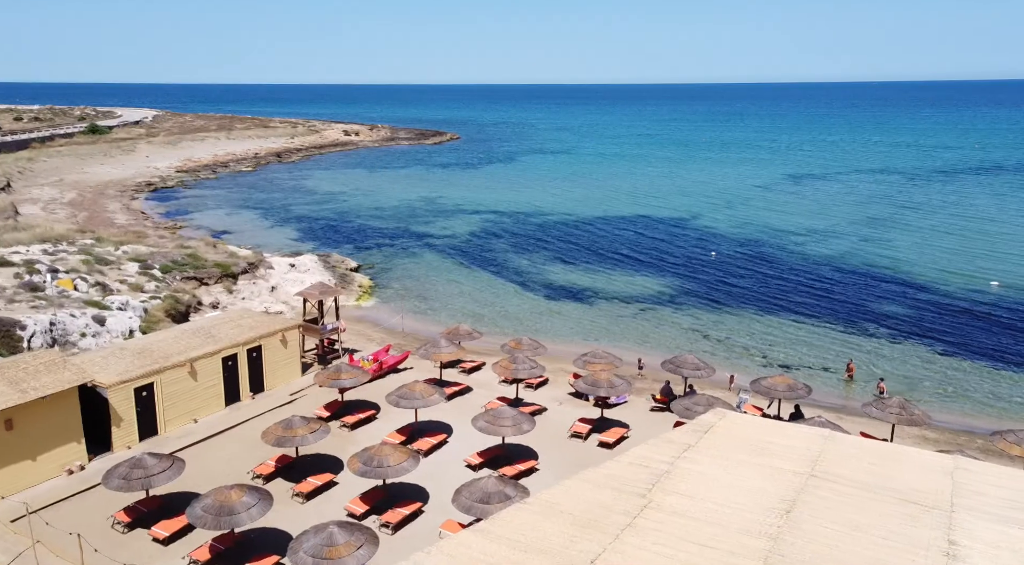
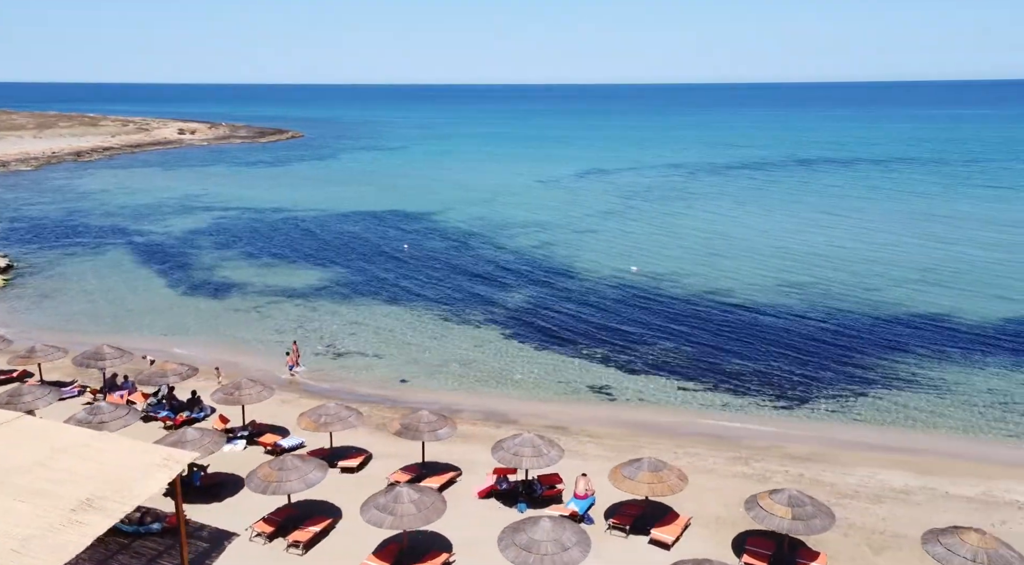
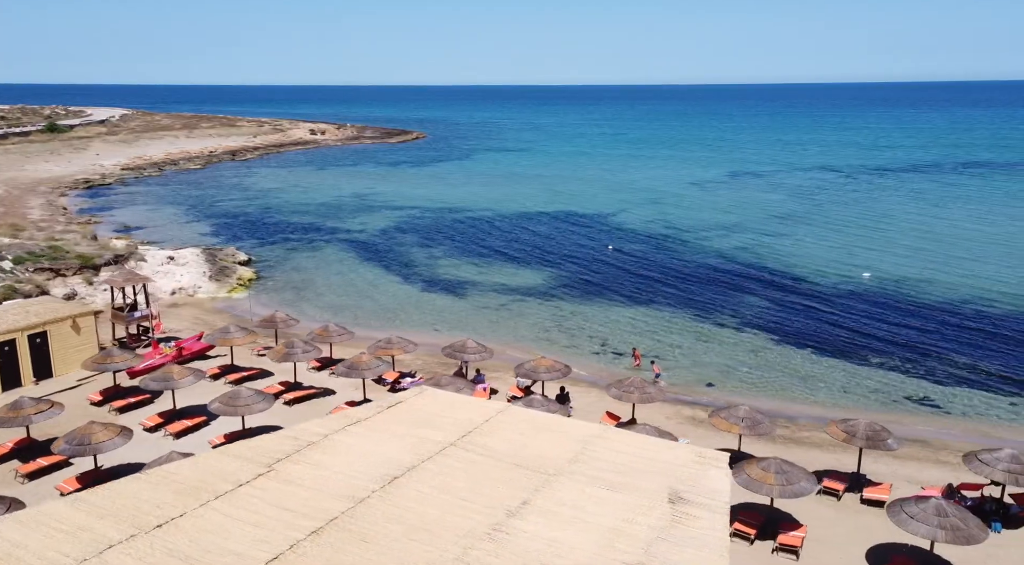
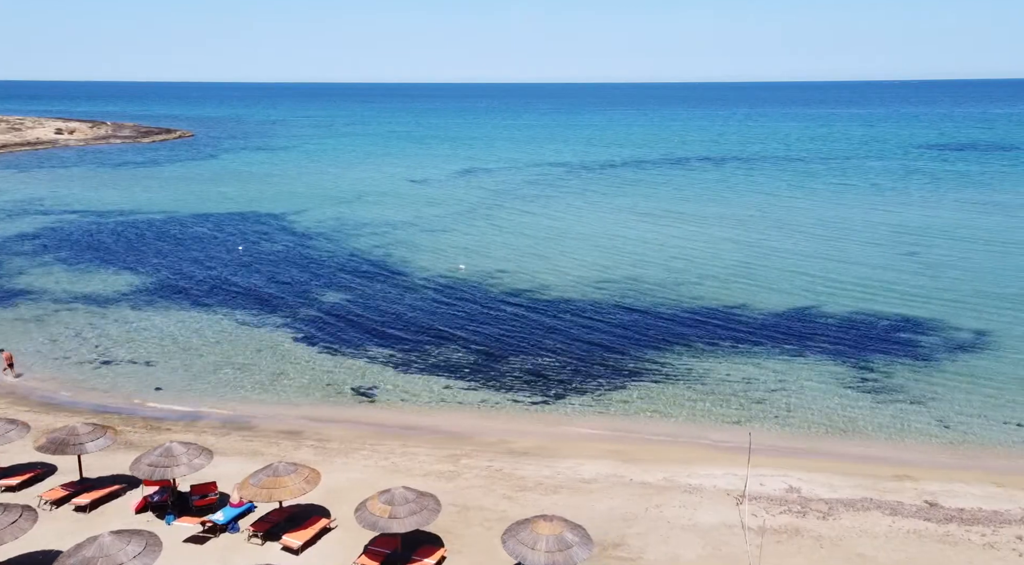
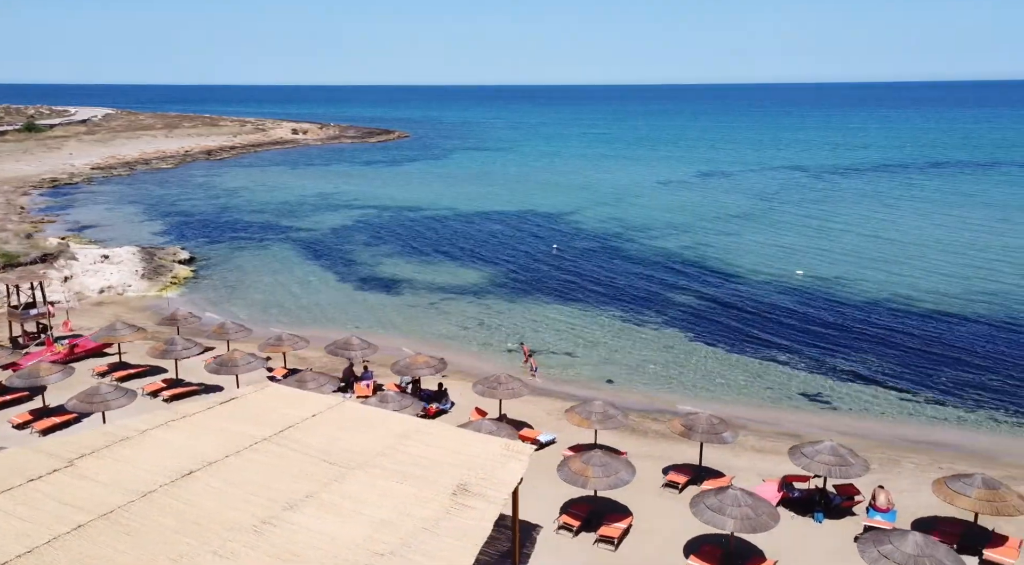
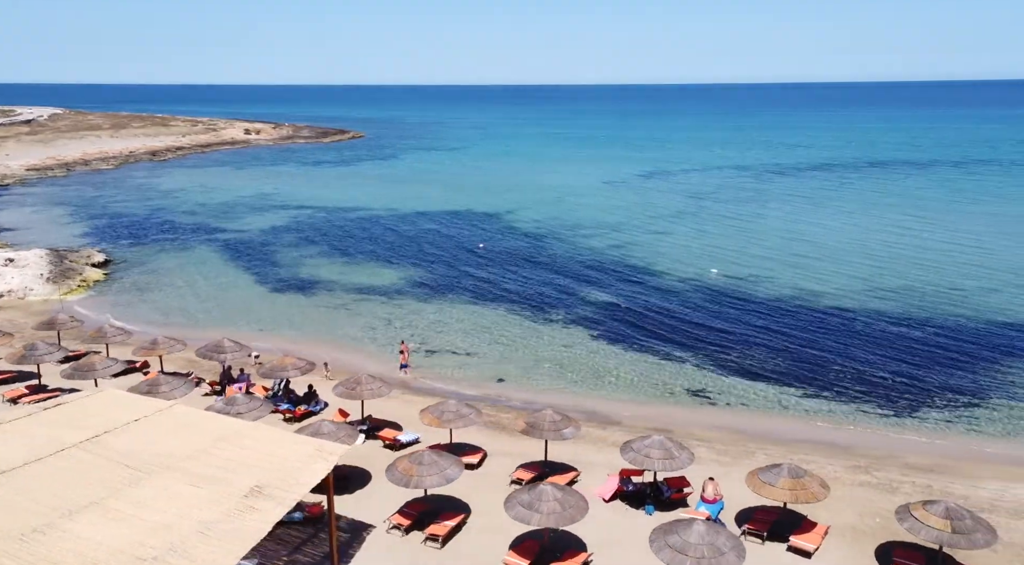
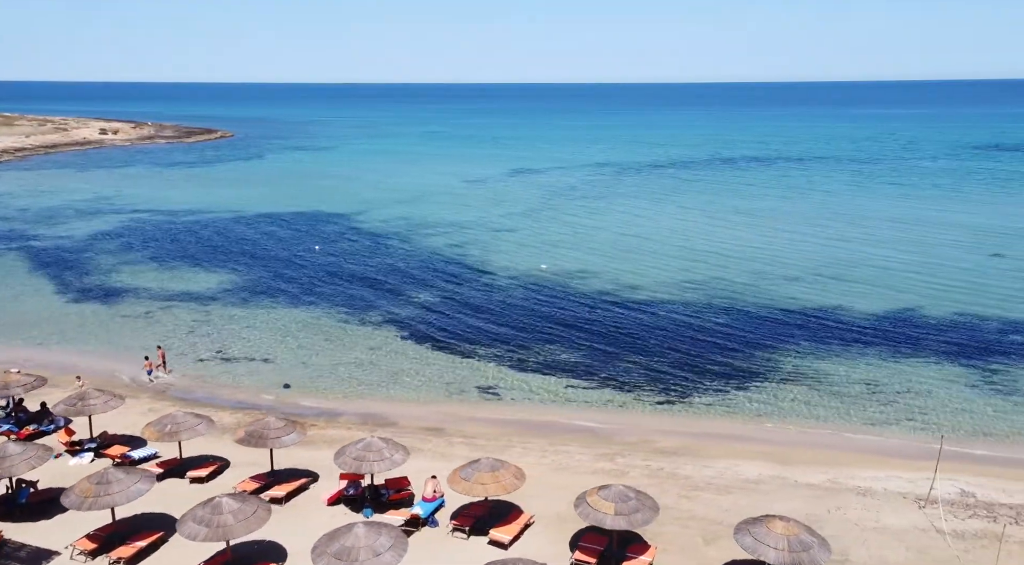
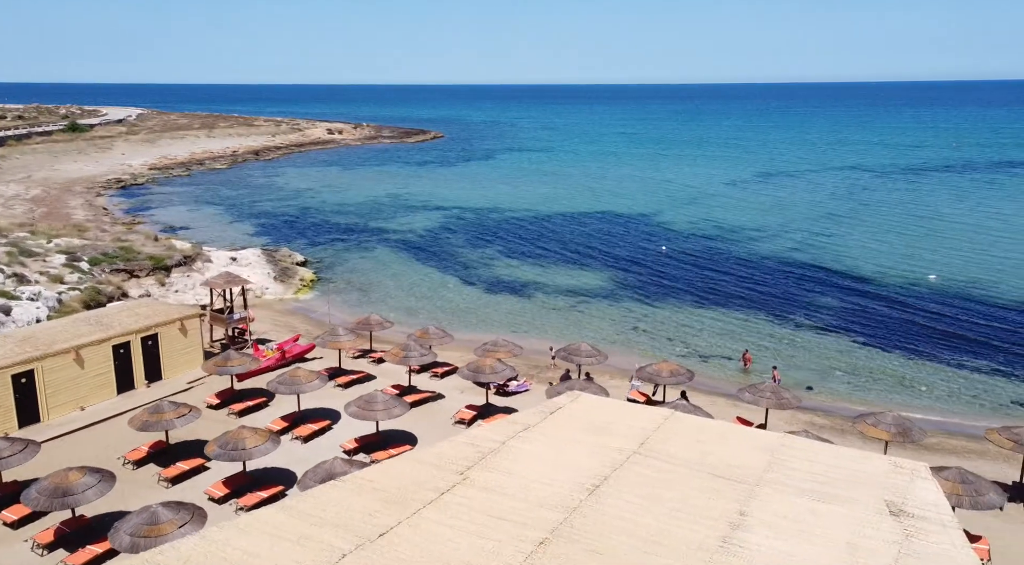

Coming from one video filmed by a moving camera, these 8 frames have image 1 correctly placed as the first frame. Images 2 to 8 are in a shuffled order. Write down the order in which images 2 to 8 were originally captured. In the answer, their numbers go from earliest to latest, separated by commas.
8, 3, 5, 6, 2, 7, 4
